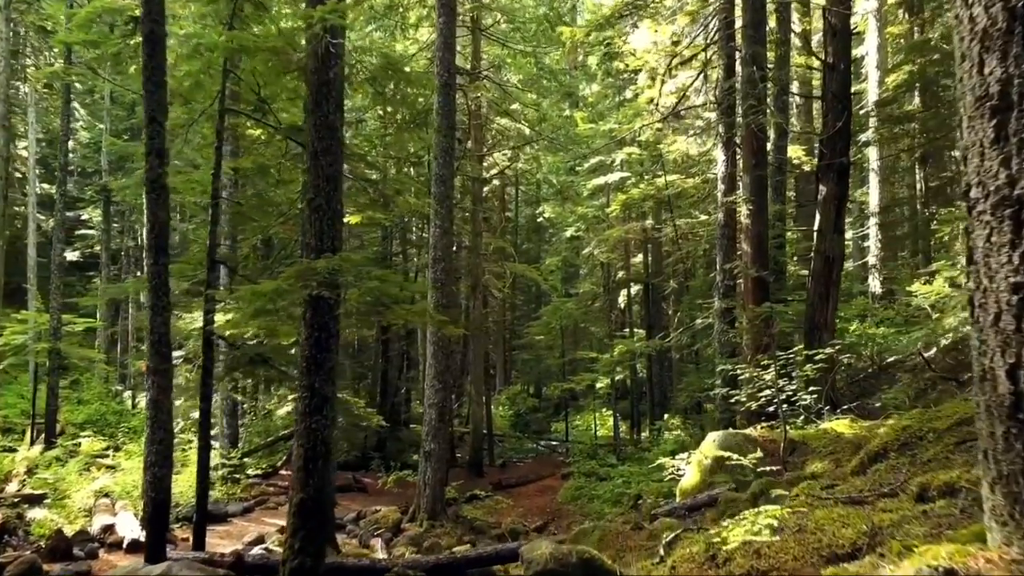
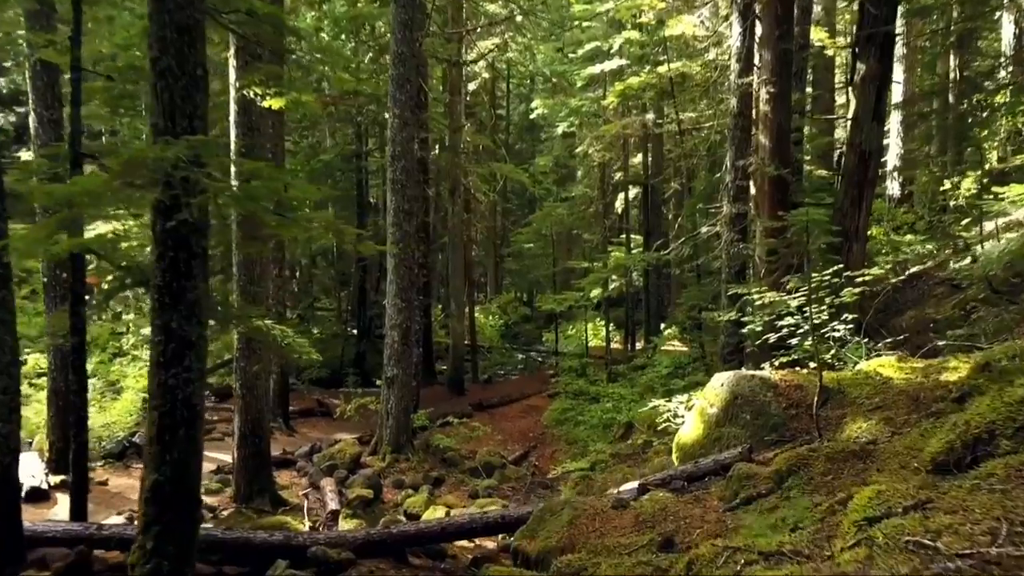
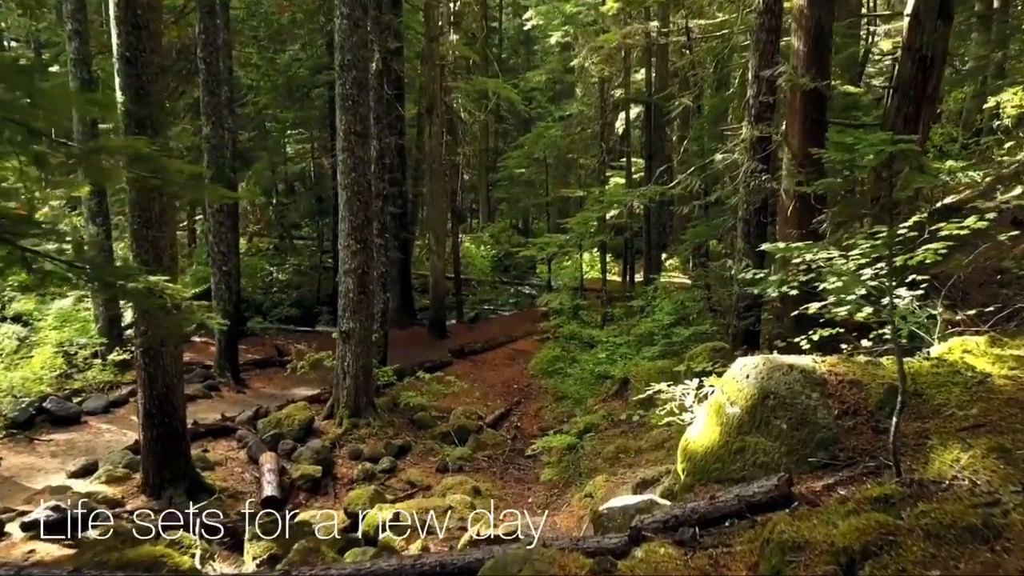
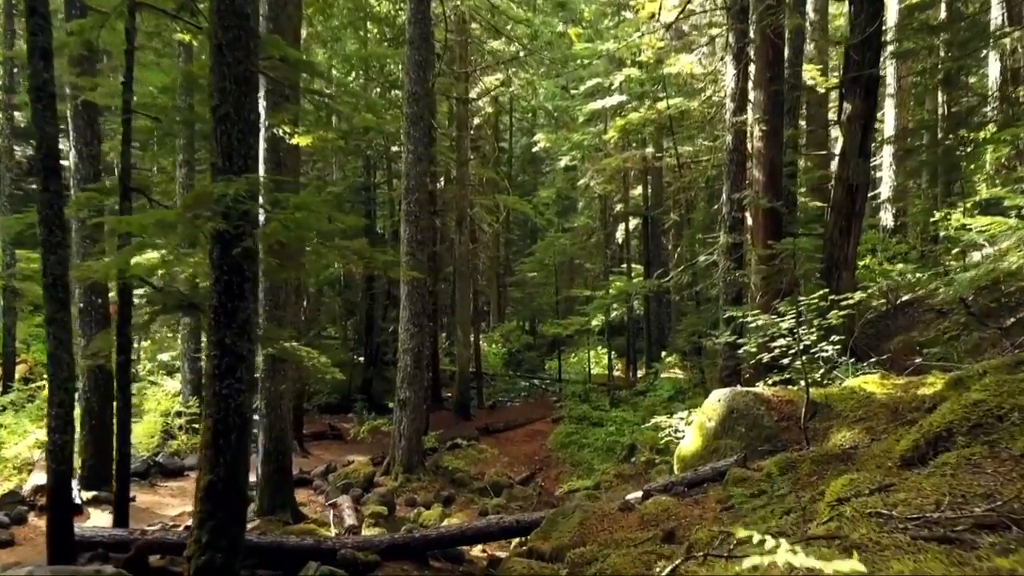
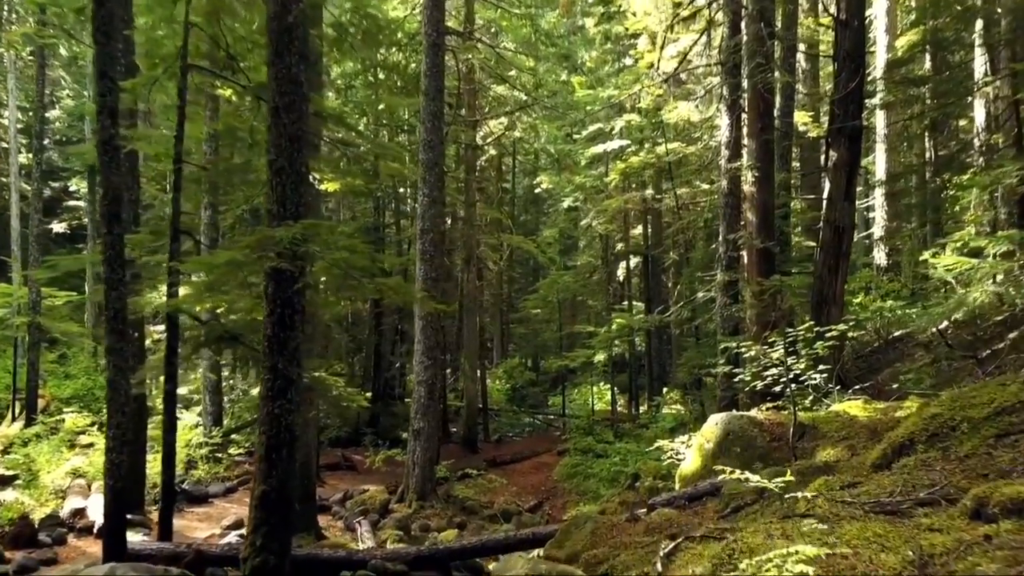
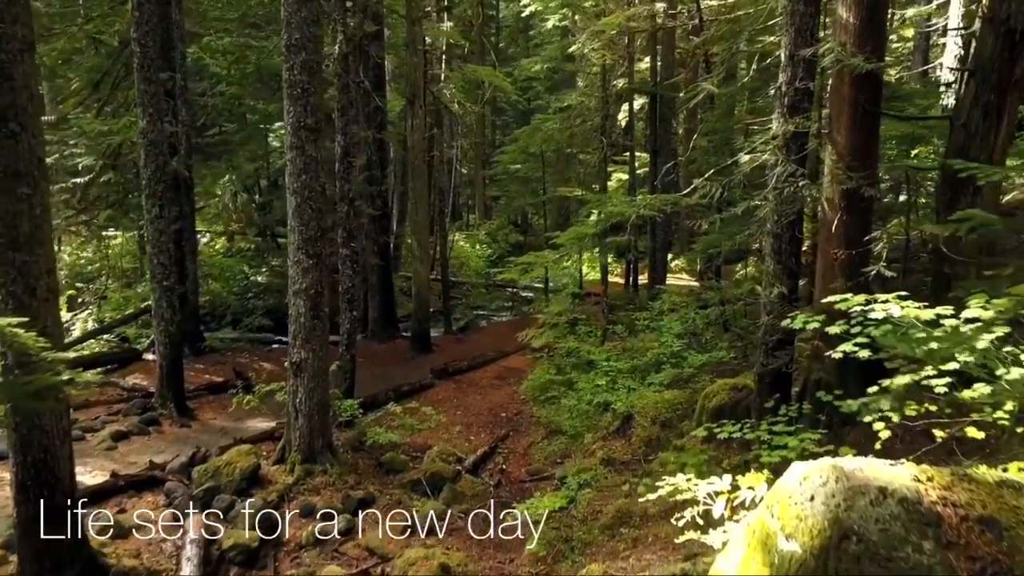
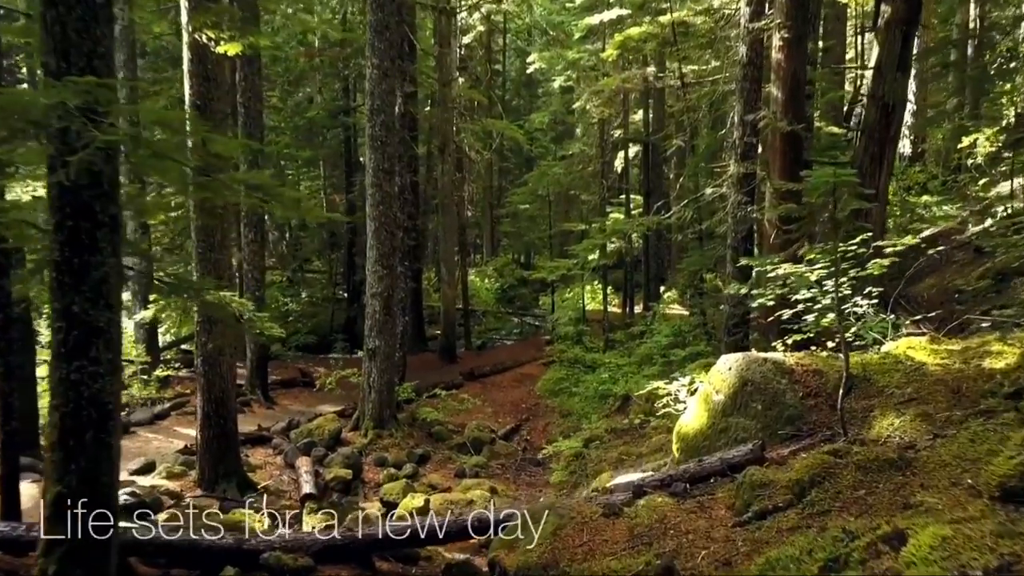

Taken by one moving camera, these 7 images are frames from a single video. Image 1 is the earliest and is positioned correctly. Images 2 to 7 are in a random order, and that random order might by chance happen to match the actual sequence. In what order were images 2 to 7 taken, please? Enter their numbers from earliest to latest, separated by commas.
5, 4, 2, 7, 3, 6
